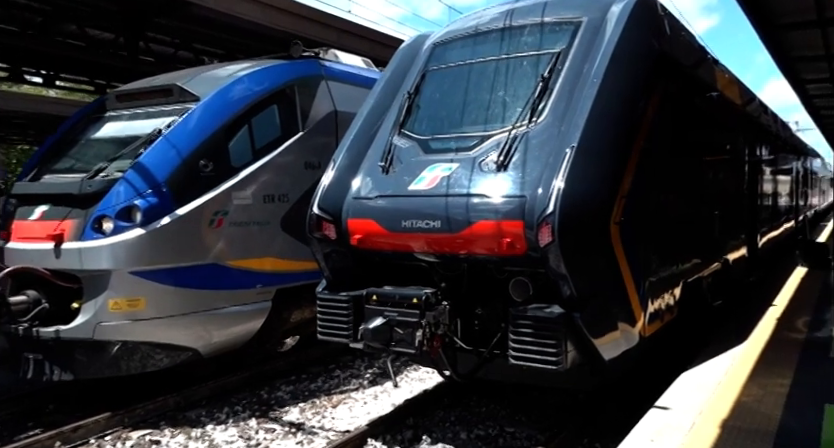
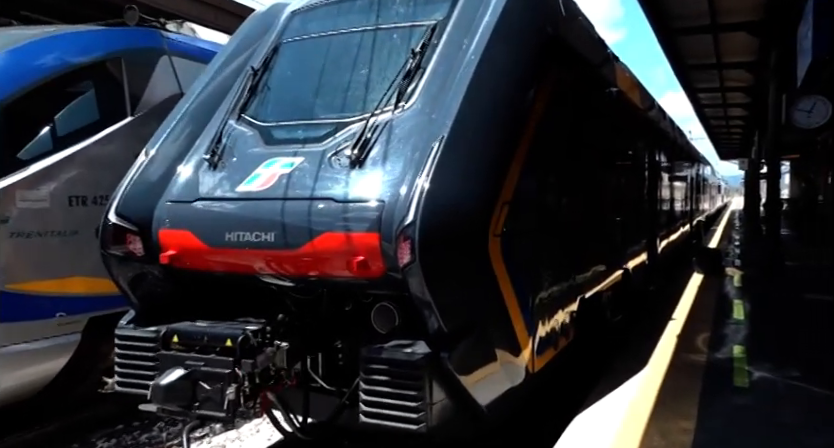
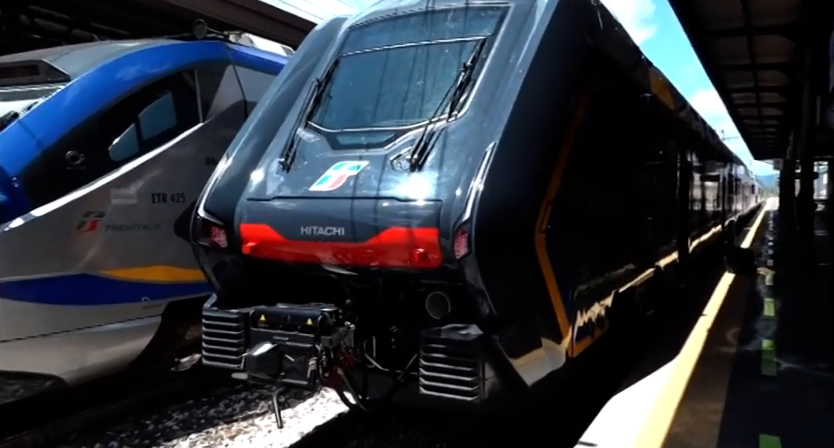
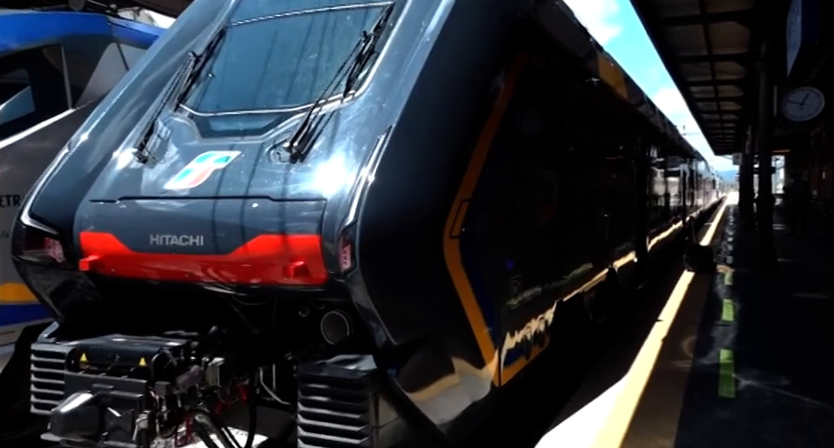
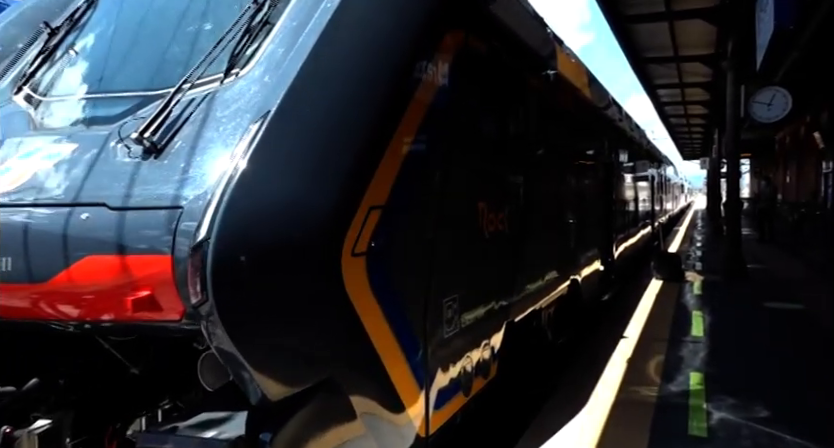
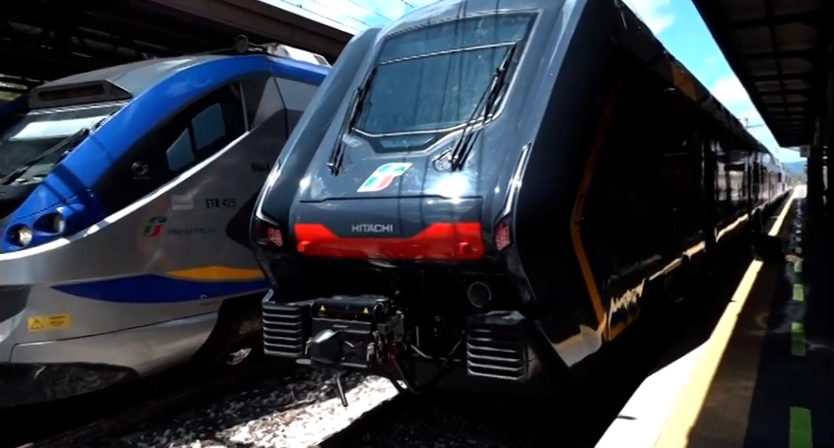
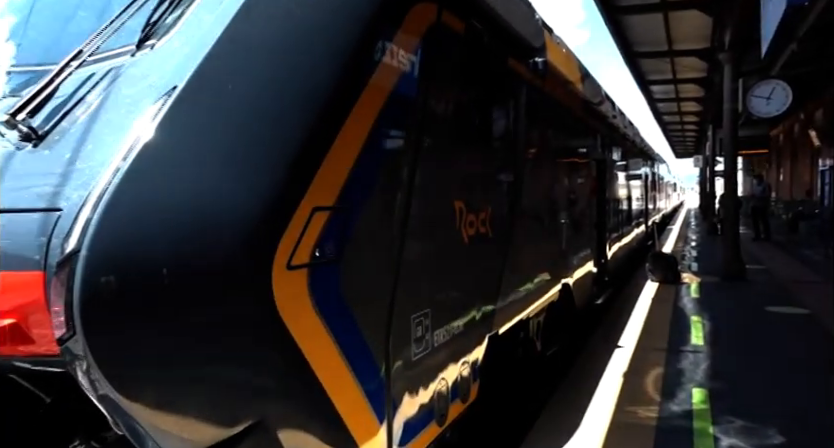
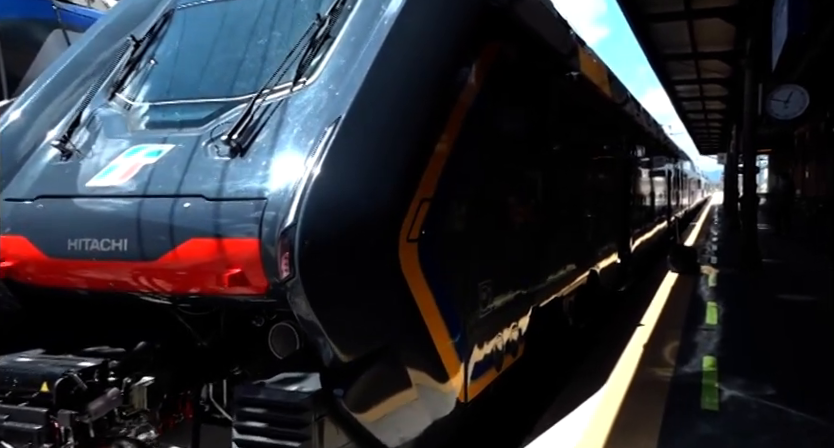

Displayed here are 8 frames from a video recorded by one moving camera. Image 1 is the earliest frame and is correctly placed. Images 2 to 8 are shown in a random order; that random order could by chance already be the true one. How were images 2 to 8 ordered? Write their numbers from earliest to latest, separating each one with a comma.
6, 3, 2, 4, 8, 5, 7
